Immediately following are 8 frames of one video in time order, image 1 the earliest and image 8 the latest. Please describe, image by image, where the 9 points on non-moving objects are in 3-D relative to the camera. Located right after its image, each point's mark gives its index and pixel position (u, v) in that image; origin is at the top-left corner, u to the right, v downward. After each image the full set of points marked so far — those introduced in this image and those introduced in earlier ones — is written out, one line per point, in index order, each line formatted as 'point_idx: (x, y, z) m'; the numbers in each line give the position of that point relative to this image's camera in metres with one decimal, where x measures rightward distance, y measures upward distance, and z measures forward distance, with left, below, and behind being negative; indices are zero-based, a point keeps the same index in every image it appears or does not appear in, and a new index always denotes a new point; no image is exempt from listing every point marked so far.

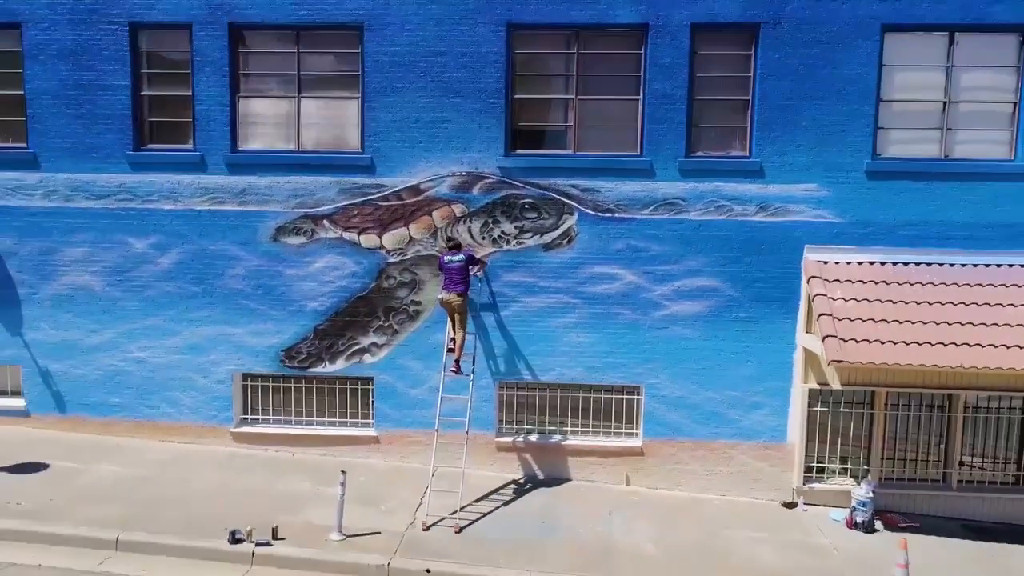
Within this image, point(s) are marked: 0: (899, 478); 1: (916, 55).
0: (+4.1, -2.0, +7.1) m
1: (+4.2, +2.4, +7.1) m
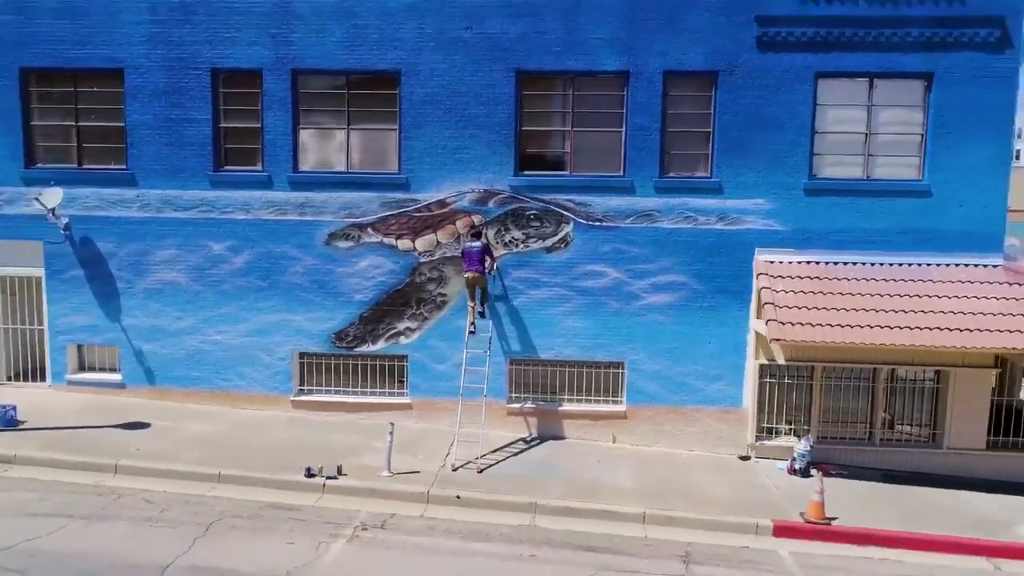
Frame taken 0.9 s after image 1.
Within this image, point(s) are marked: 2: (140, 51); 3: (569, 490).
0: (+4.2, -1.9, +8.8) m
1: (+4.3, +2.5, +8.9) m
2: (-5.0, +3.2, +9.3) m
3: (+0.6, -2.2, +7.8) m
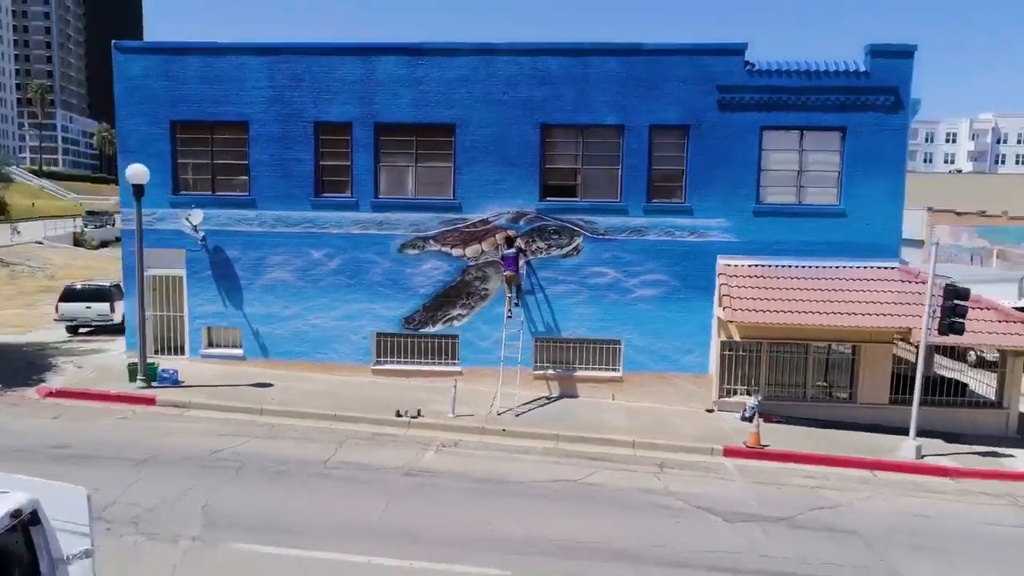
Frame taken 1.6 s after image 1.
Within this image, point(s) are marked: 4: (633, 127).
0: (+4.6, -1.9, +12.0) m
1: (+4.7, +2.6, +12.1) m
2: (-4.5, +3.3, +12.5) m
3: (+1.1, -2.2, +11.0) m
4: (+2.1, +2.8, +12.1) m
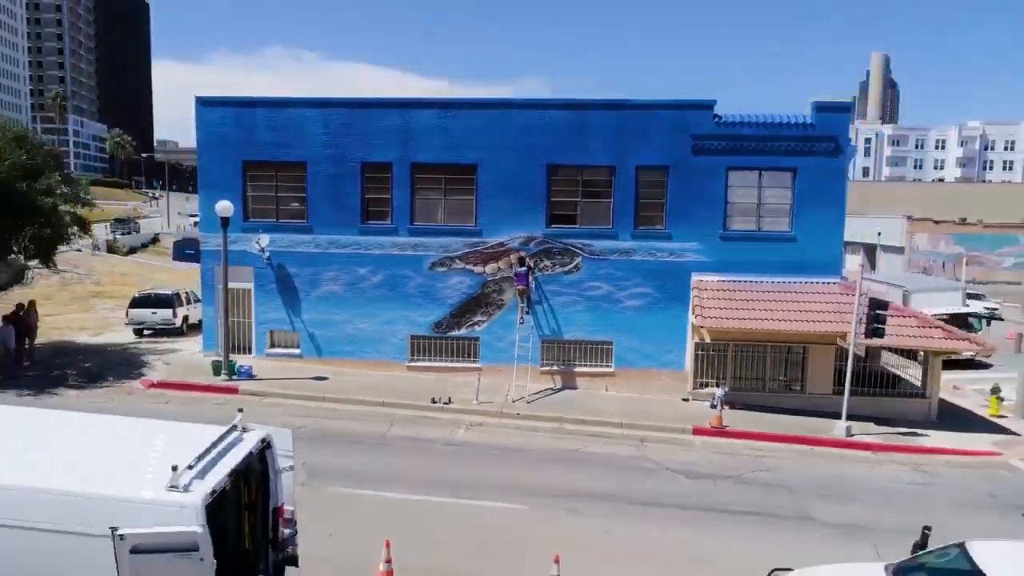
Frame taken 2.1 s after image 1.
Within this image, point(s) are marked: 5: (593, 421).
0: (+4.9, -2.1, +14.7) m
1: (+5.0, +2.3, +14.8) m
2: (-4.3, +3.0, +15.2) m
3: (+1.3, -2.4, +13.7) m
4: (+2.4, +2.6, +14.8) m
5: (+1.6, -2.5, +13.2) m
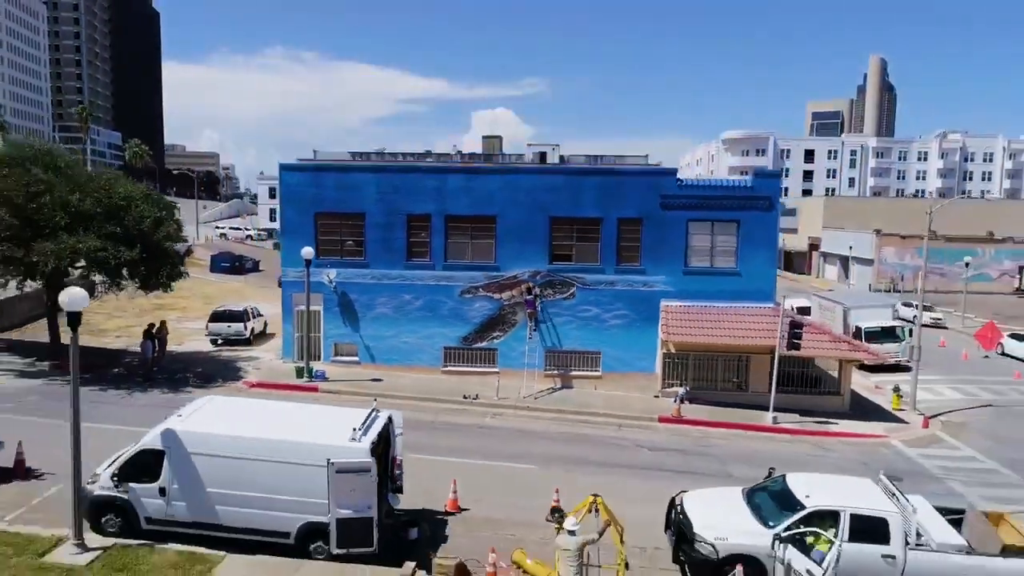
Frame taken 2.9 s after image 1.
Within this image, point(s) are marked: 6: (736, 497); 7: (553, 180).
0: (+5.2, -2.7, +19.2) m
1: (+5.3, +1.7, +19.3) m
2: (-4.0, +2.4, +19.7) m
3: (+1.6, -3.1, +18.2) m
4: (+2.7, +1.9, +19.3) m
5: (+1.9, -3.2, +17.7) m
6: (+3.5, -3.1, +10.5) m
7: (+1.1, +3.0, +19.3) m
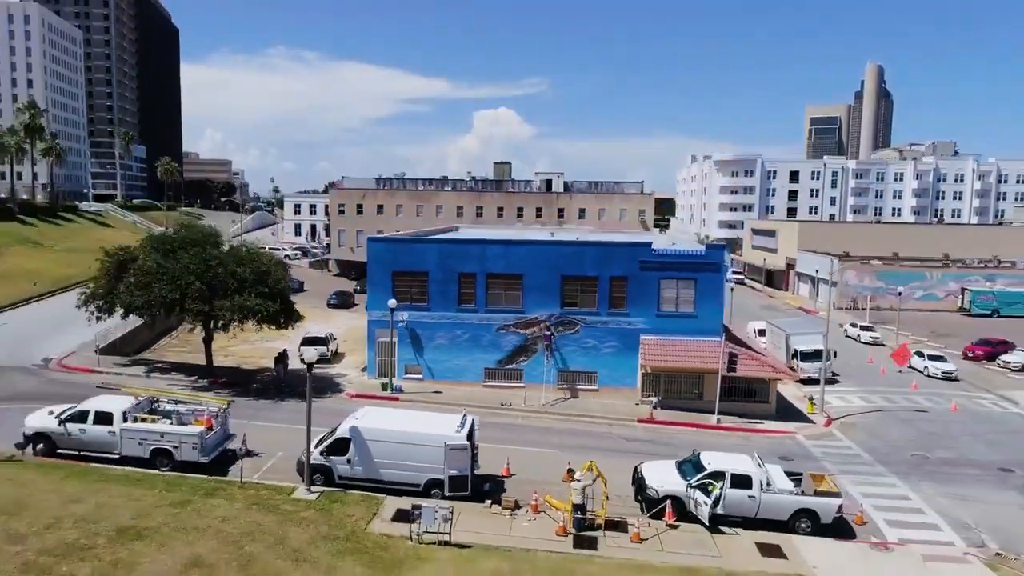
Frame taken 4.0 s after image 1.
0: (+6.0, -4.3, +26.9) m
1: (+6.2, +0.1, +27.0) m
2: (-3.1, +0.9, +27.5) m
3: (+2.5, -4.6, +25.9) m
4: (+3.5, +0.4, +27.1) m
5: (+2.7, -4.7, +25.5) m
6: (+4.3, -4.6, +18.2) m
7: (+2.0, +1.5, +27.1) m
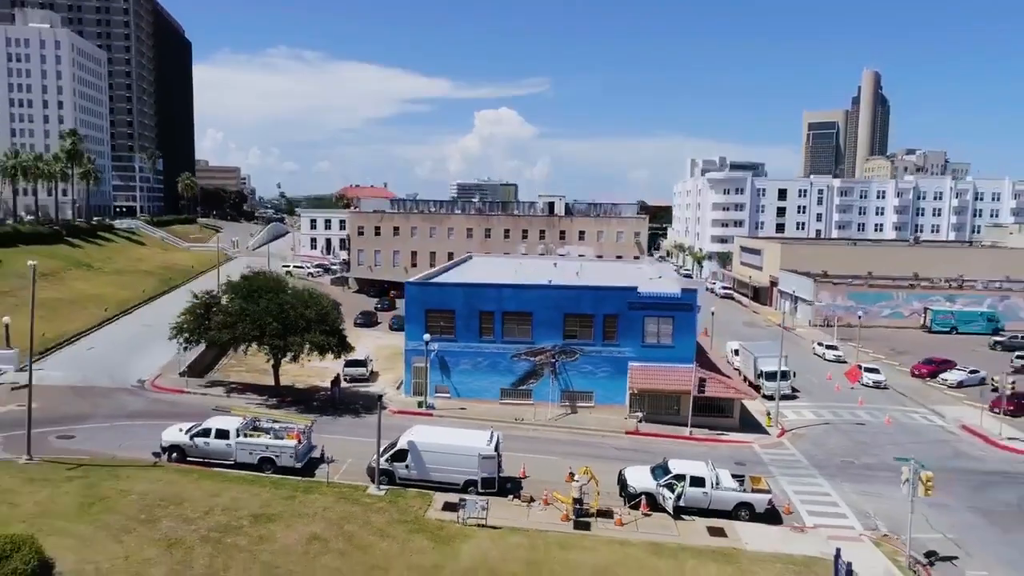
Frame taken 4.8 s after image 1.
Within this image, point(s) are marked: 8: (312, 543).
0: (+6.6, -6.0, +33.0) m
1: (+6.7, -1.6, +33.1) m
2: (-2.6, -0.8, +33.6) m
3: (+3.1, -6.3, +32.0) m
4: (+4.1, -1.3, +33.1) m
5: (+3.3, -6.4, +31.6) m
6: (+4.8, -6.4, +24.3) m
7: (+2.6, -0.2, +33.2) m
8: (-5.6, -7.1, +19.2) m
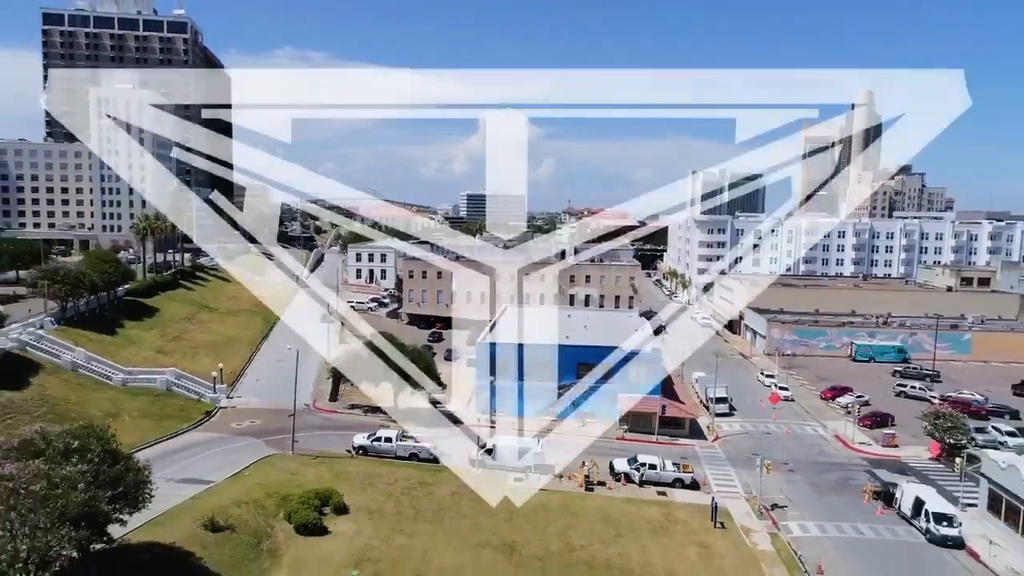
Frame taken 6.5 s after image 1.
0: (+9.0, -10.4, +52.0) m
1: (+9.2, -6.0, +52.1) m
2: (-0.1, -5.3, +52.6) m
3: (+5.5, -10.7, +51.0) m
4: (+6.5, -5.7, +52.2) m
5: (+5.7, -10.9, +50.6) m
6: (+7.2, -10.8, +43.3) m
7: (+5.0, -4.6, +52.2) m
8: (-3.2, -11.5, +38.3) m
